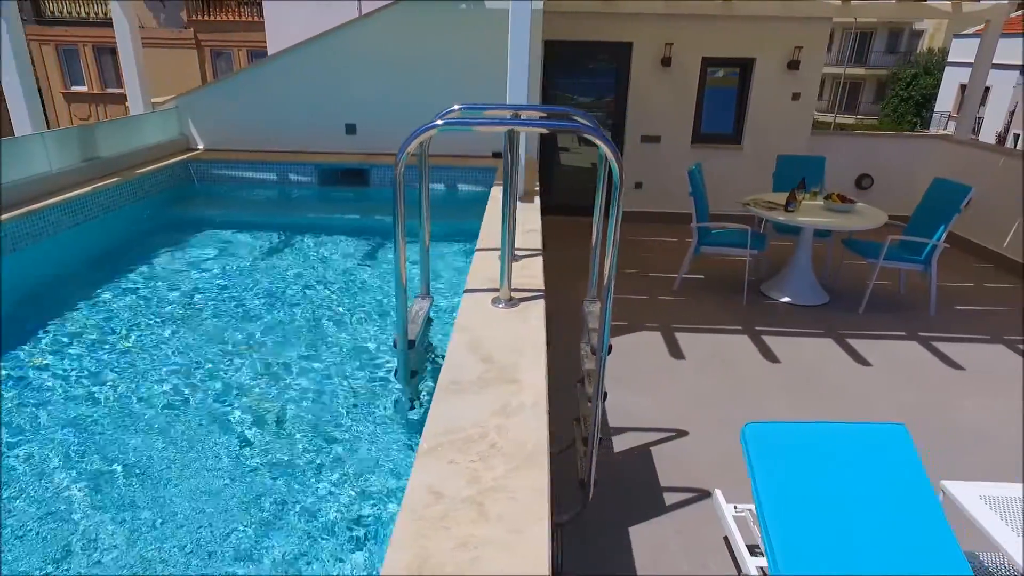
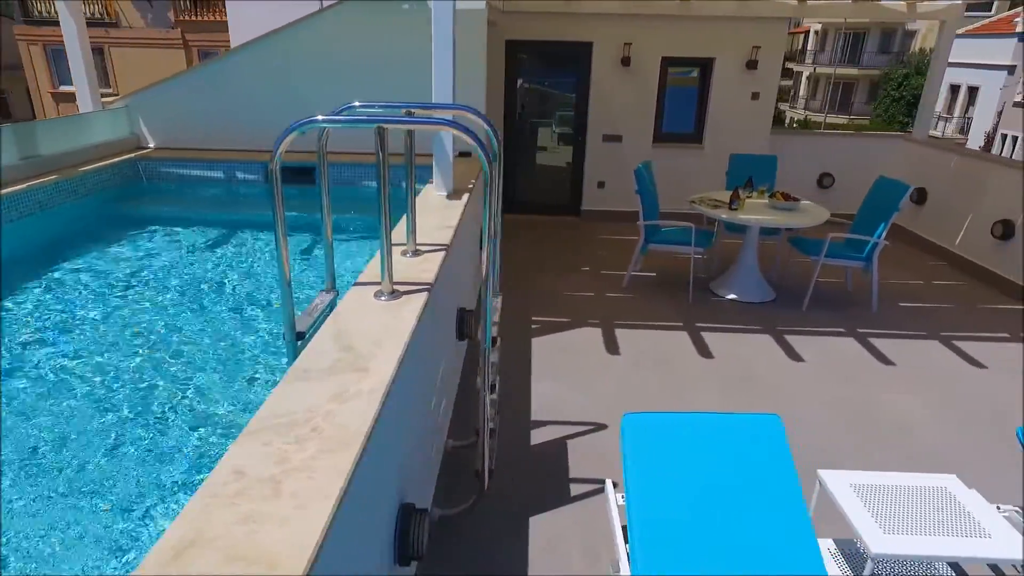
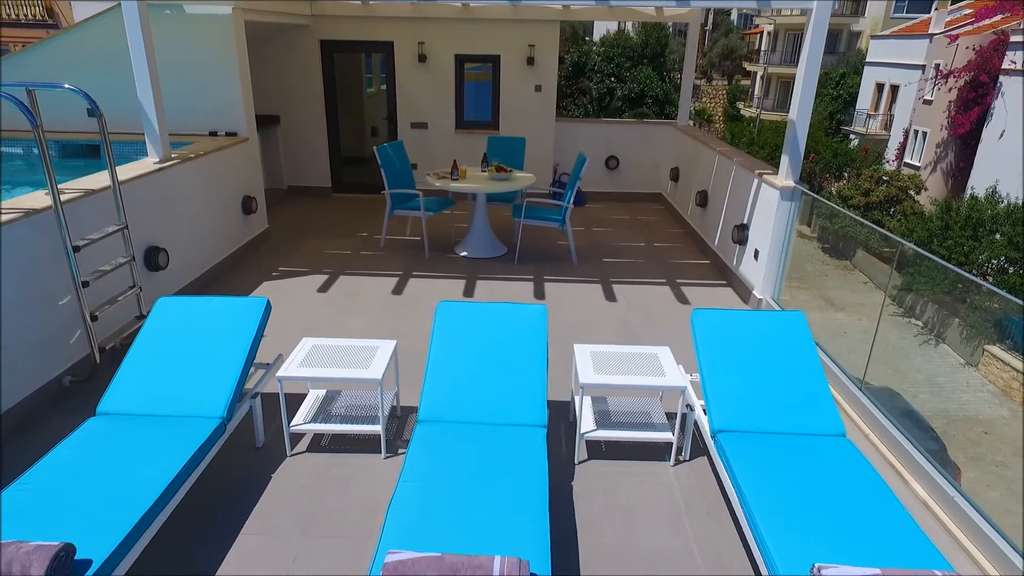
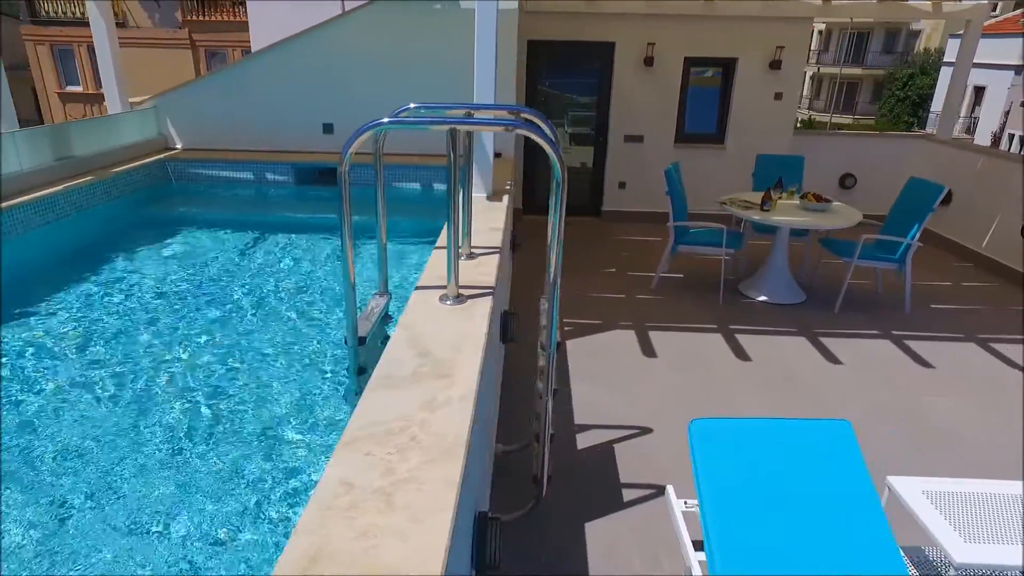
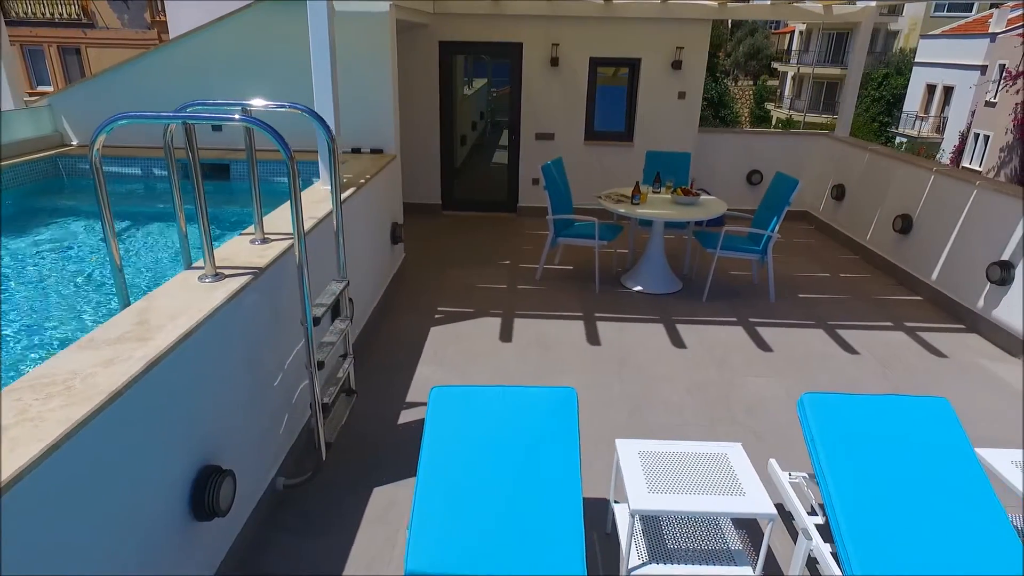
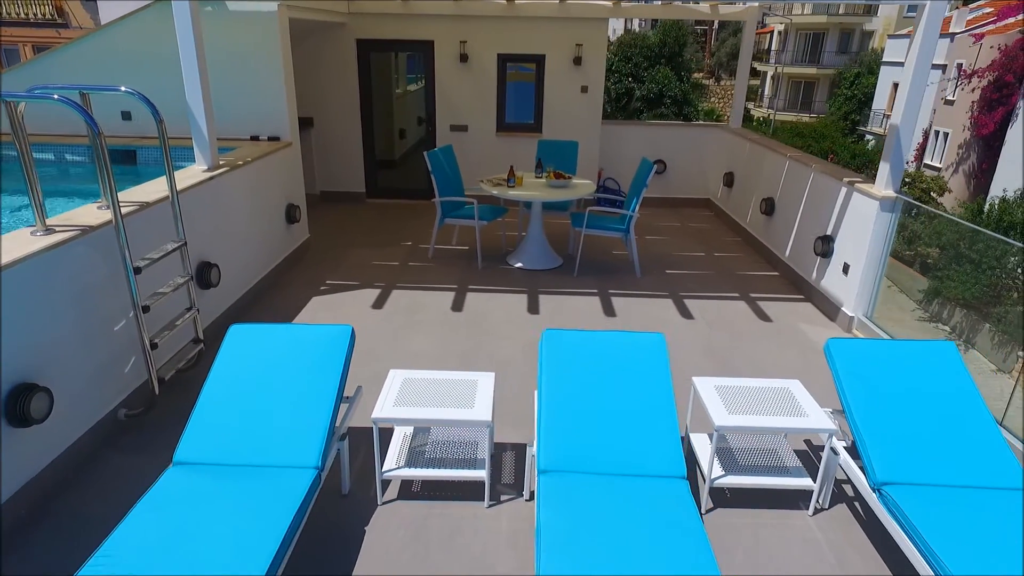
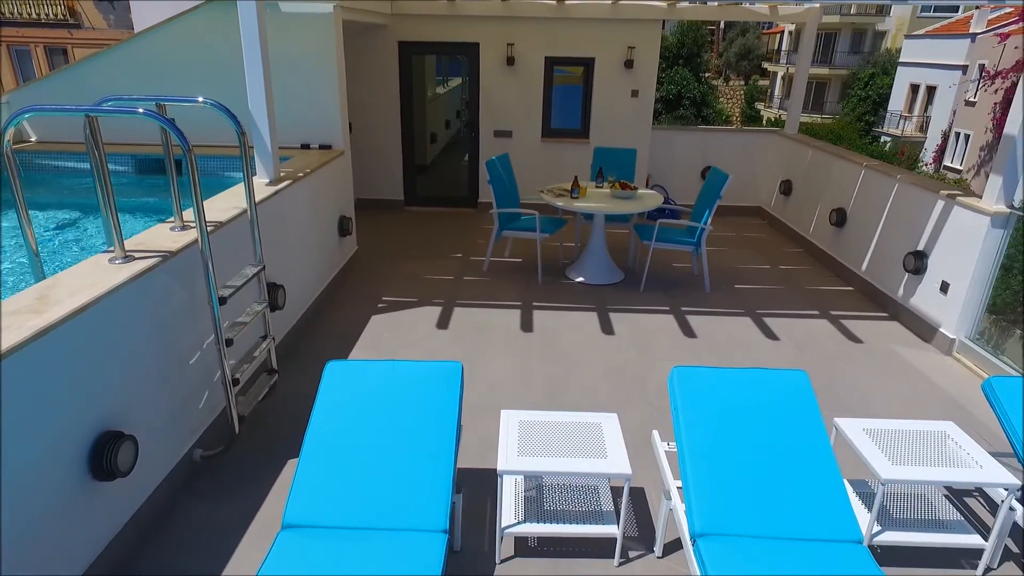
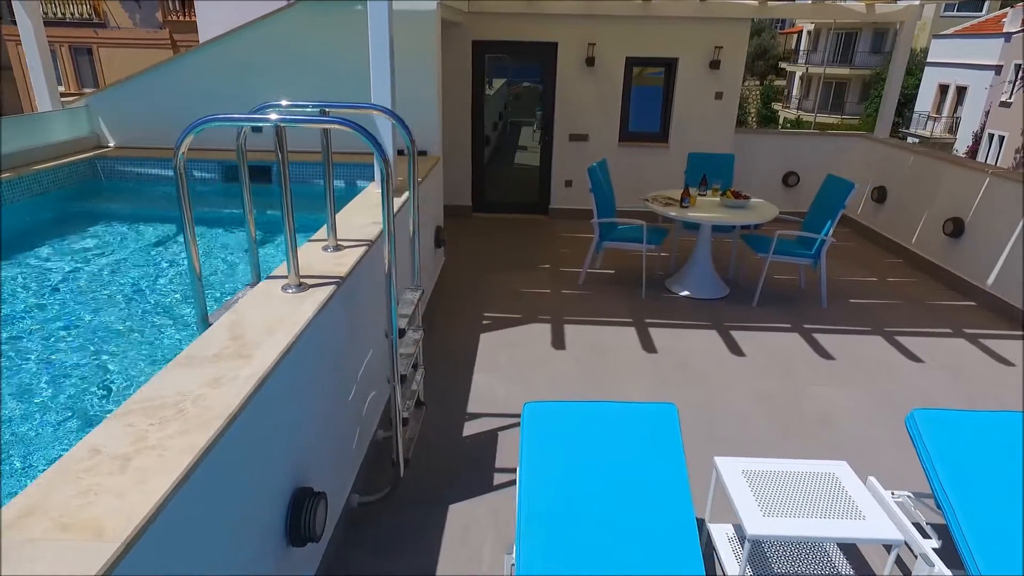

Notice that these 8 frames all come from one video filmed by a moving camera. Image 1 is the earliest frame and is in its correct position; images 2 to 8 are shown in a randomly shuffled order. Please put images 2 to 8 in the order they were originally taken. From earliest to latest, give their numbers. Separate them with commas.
4, 2, 8, 5, 7, 6, 3
